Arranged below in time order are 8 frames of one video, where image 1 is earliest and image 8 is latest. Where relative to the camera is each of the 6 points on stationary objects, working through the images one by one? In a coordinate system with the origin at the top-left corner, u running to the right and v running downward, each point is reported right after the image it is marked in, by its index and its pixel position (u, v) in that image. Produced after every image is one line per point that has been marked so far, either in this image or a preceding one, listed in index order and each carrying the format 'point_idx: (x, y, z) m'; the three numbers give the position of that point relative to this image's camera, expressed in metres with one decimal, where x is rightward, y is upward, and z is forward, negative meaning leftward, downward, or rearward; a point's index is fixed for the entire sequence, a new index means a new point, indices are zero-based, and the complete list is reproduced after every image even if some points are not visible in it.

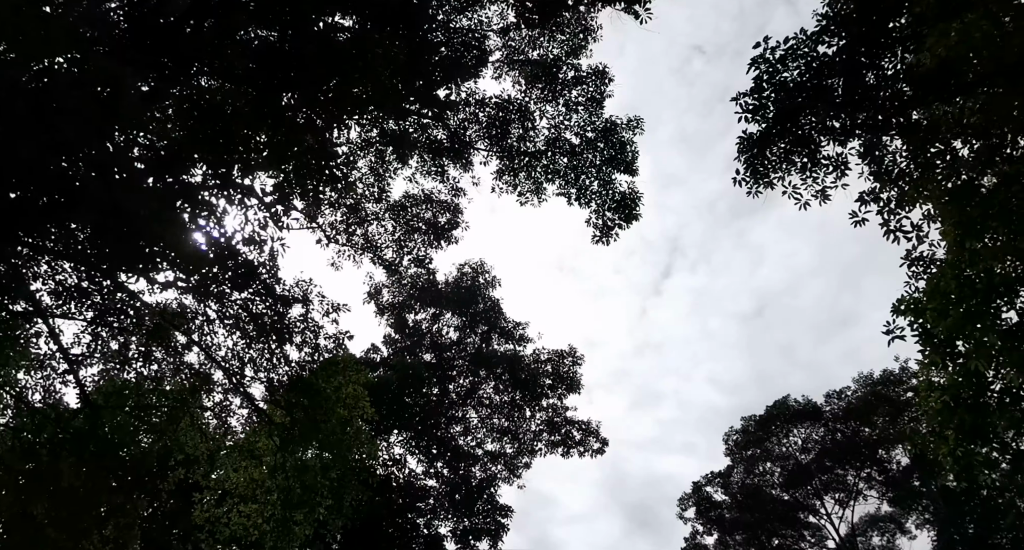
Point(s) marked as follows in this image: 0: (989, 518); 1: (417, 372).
0: (+14.6, -6.8, +19.8) m
1: (-2.9, -2.6, +19.7) m
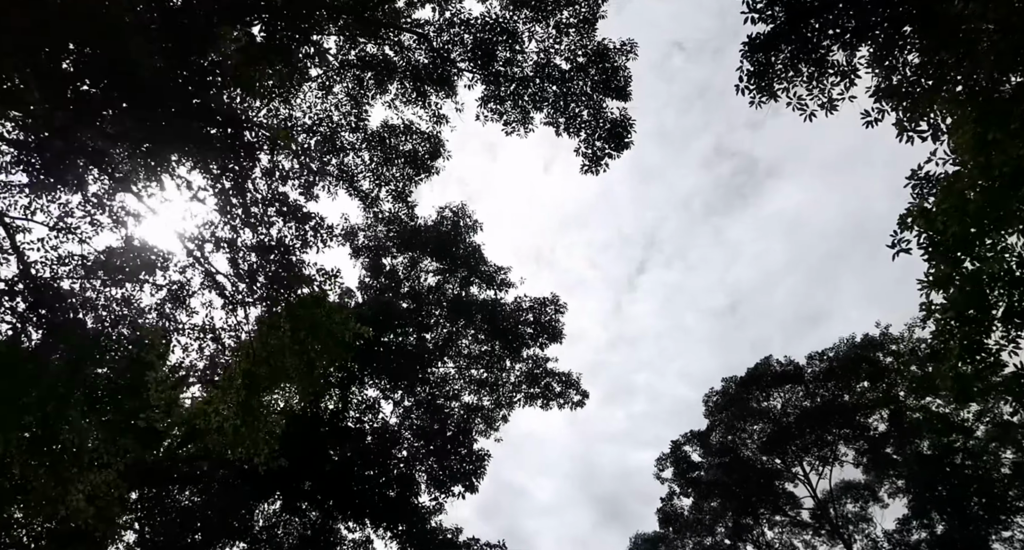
0: (+13.8, -5.9, +19.8) m
1: (-3.5, -0.9, +19.0) m
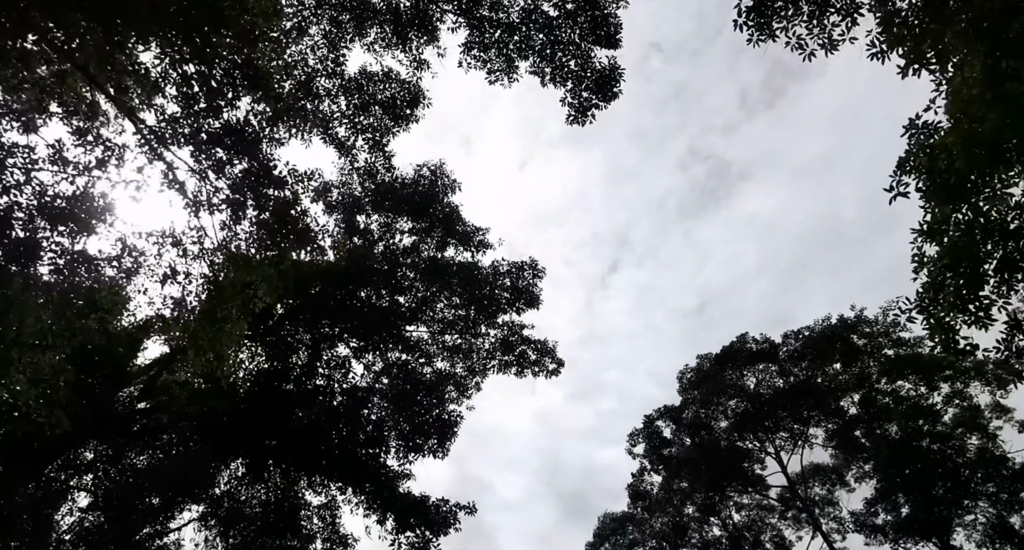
0: (+12.9, -5.5, +19.9) m
1: (-4.1, +0.2, +18.4) m
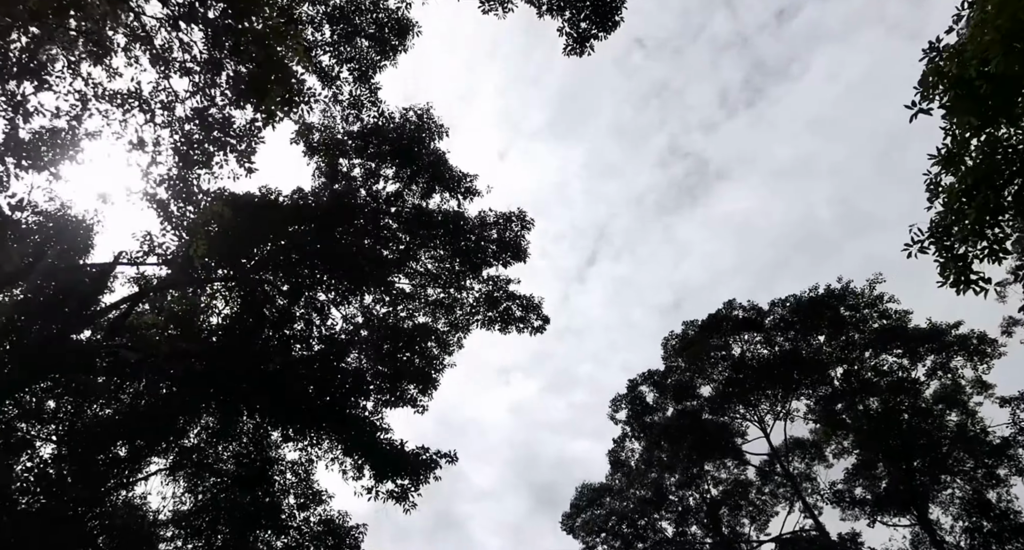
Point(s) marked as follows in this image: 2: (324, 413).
0: (+12.3, -4.9, +20.0) m
1: (-4.4, +1.5, +17.7) m
2: (-4.6, -3.2, +16.4) m
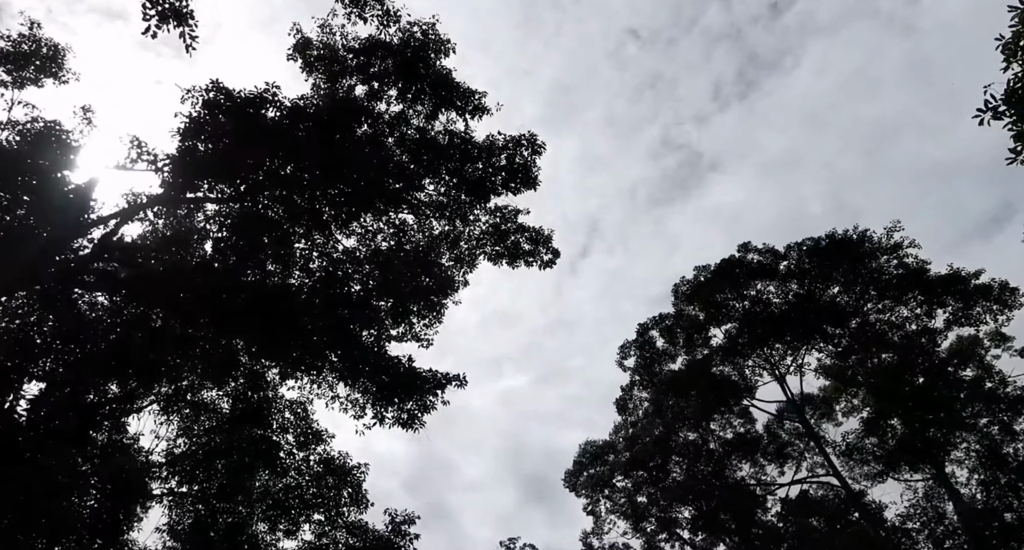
0: (+12.4, -3.5, +19.6) m
1: (-4.0, +3.2, +16.7) m
2: (-4.5, -1.6, +15.9) m
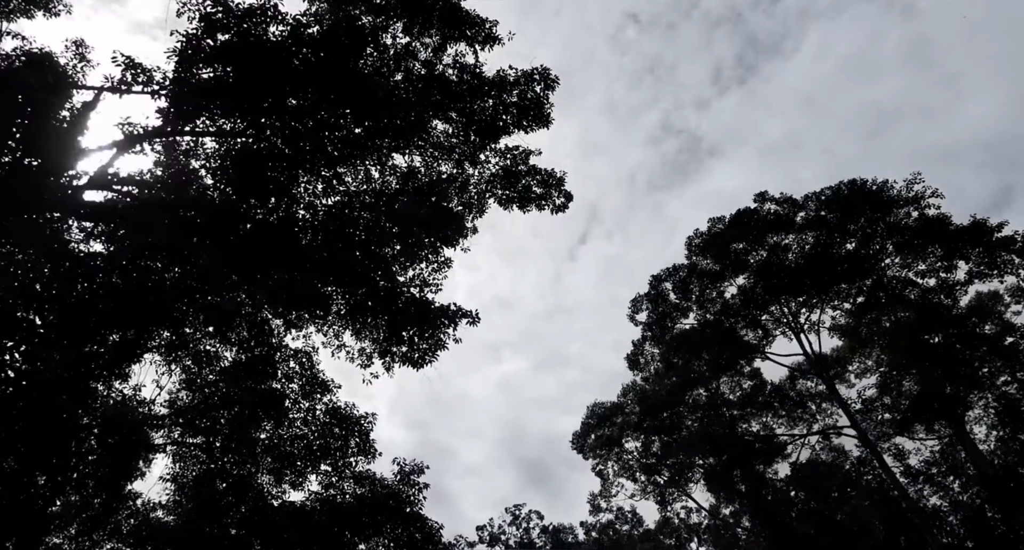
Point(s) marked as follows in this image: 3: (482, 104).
0: (+12.6, -2.3, +19.3) m
1: (-3.7, +4.5, +15.9) m
2: (-4.3, -0.4, +15.6) m
3: (-0.7, +4.3, +18.4) m
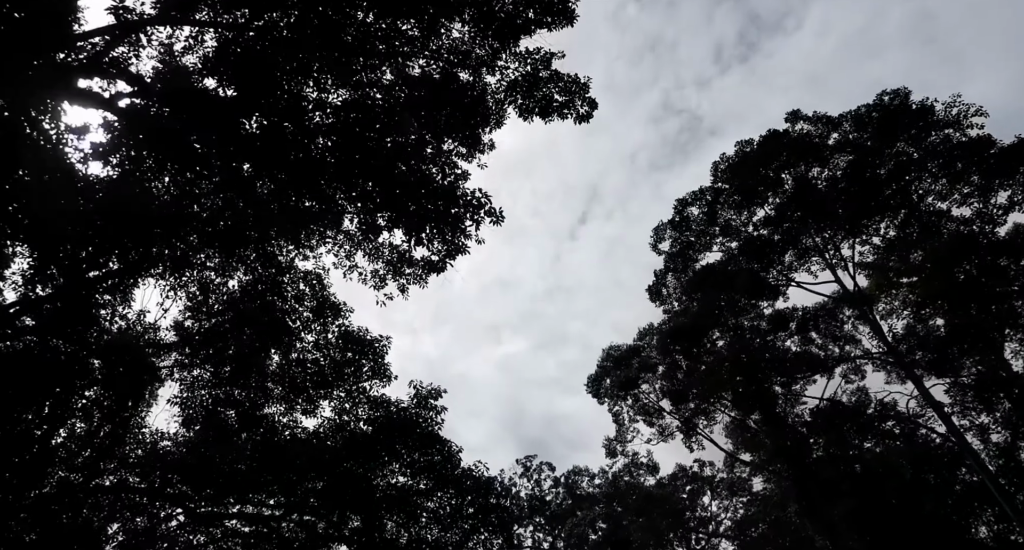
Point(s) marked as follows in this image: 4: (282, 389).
0: (+13.0, -0.5, +18.6) m
1: (-3.1, +6.3, +14.5) m
2: (-3.8, +1.4, +15.0) m
3: (0.0, +6.3, +16.9) m
4: (-5.0, -2.4, +14.4) m
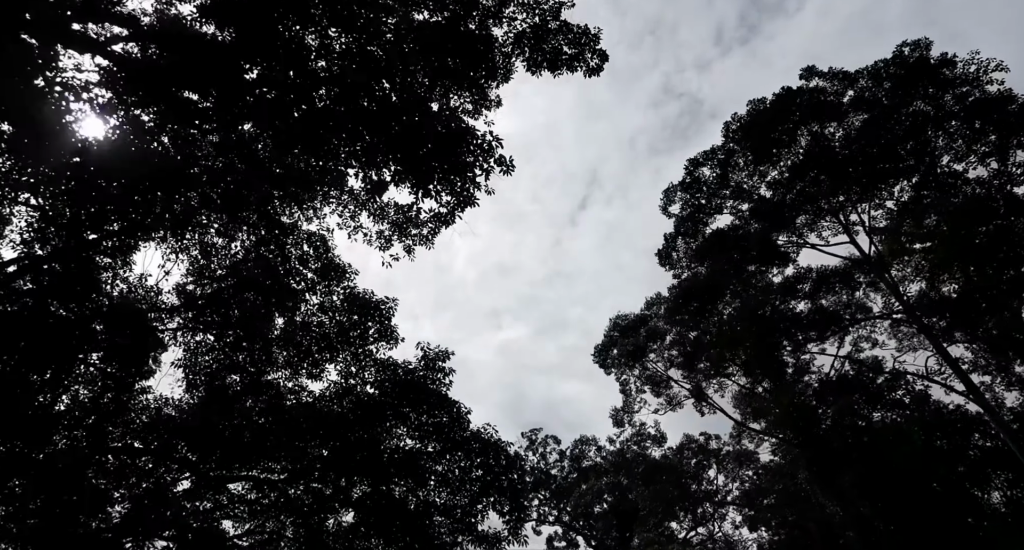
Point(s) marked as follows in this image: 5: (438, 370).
0: (+13.2, +0.4, +18.3) m
1: (-2.9, +7.1, +13.8) m
2: (-3.7, +2.3, +14.6) m
3: (+0.2, +7.3, +16.2) m
4: (-4.8, -1.6, +14.4) m
5: (-1.8, -2.2, +15.2) m
